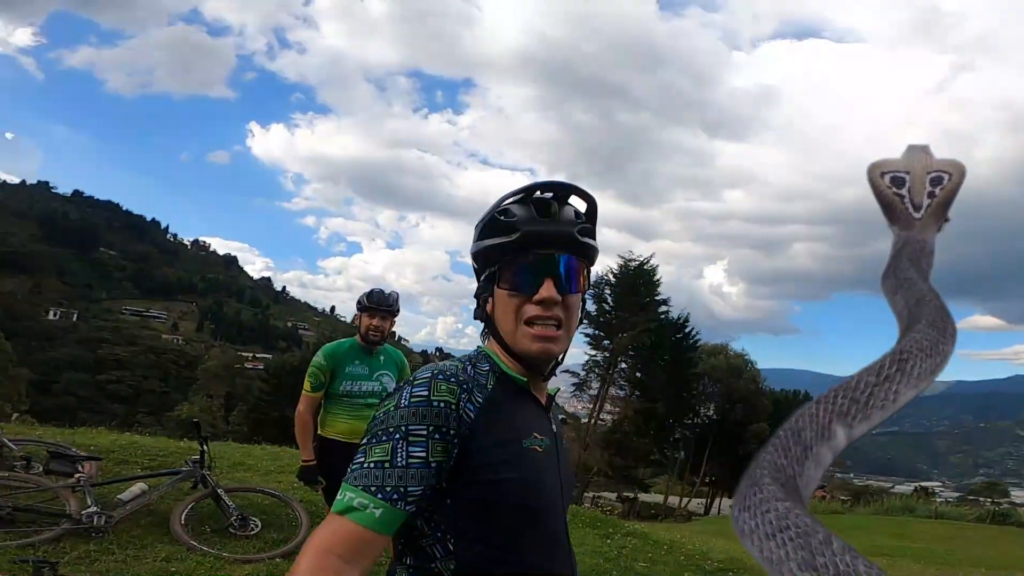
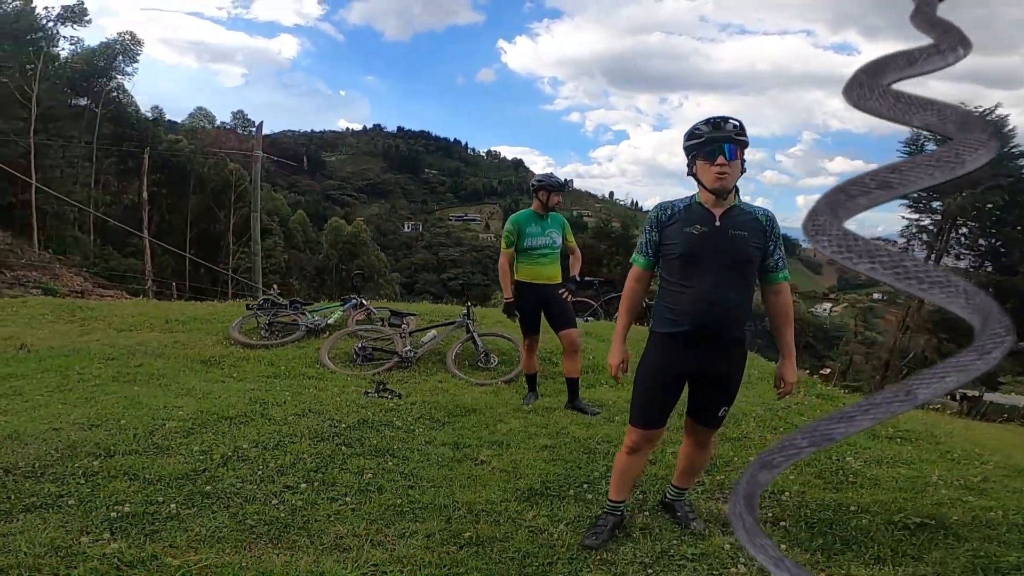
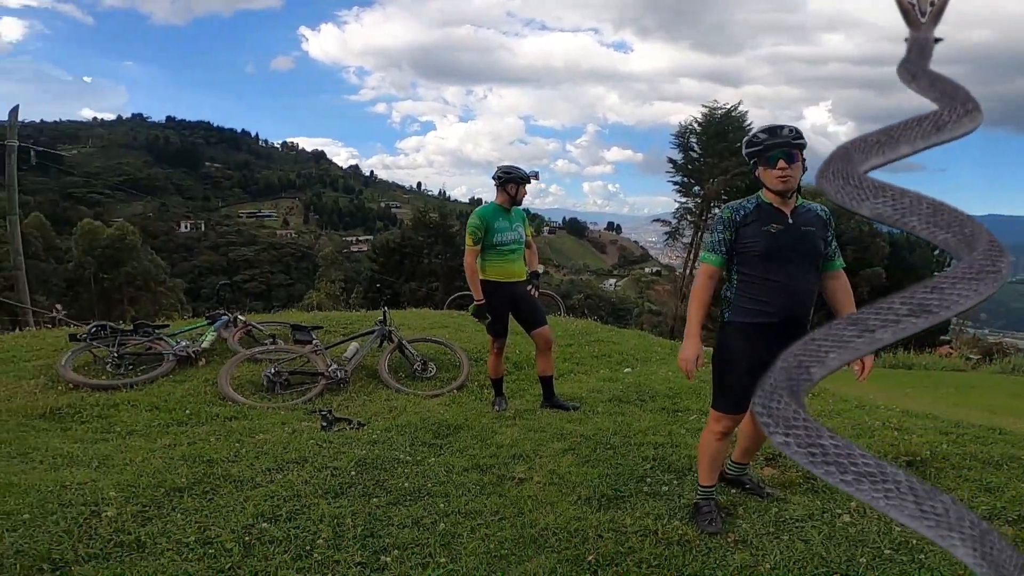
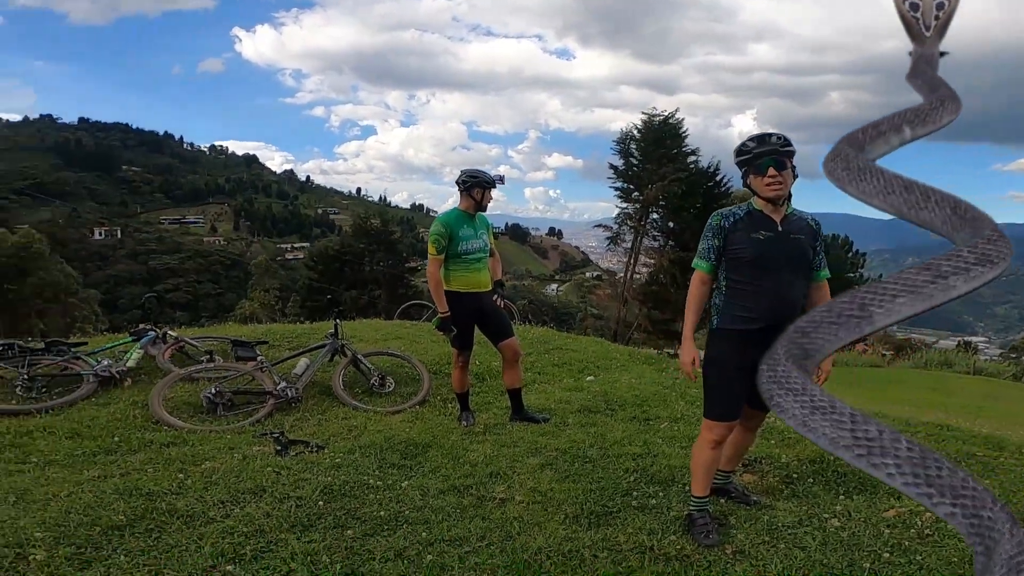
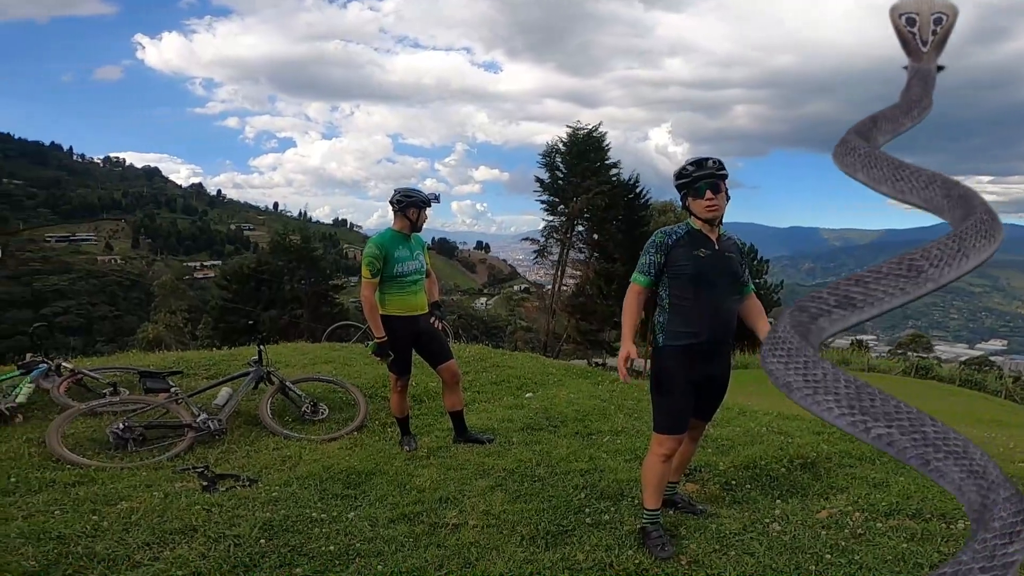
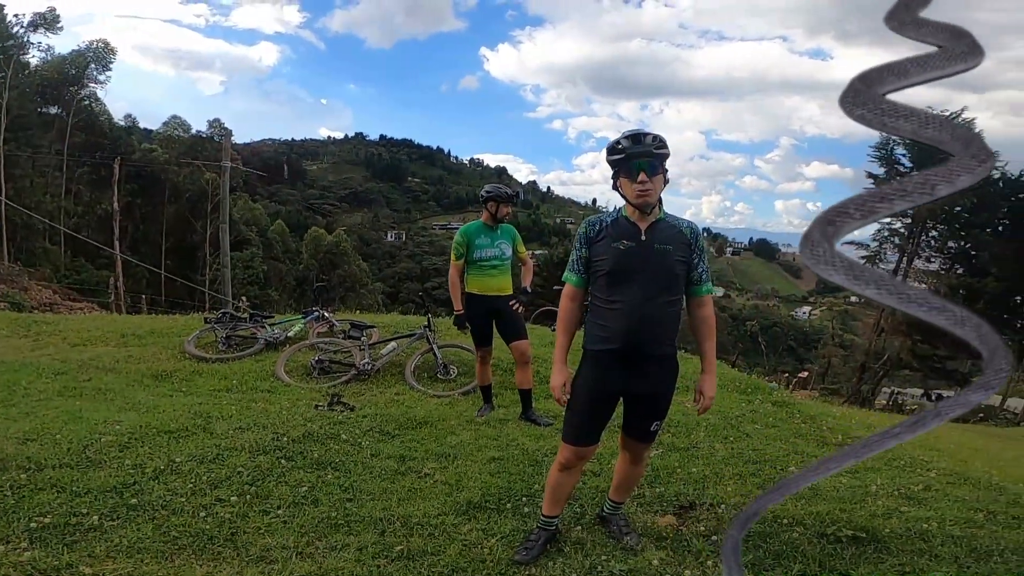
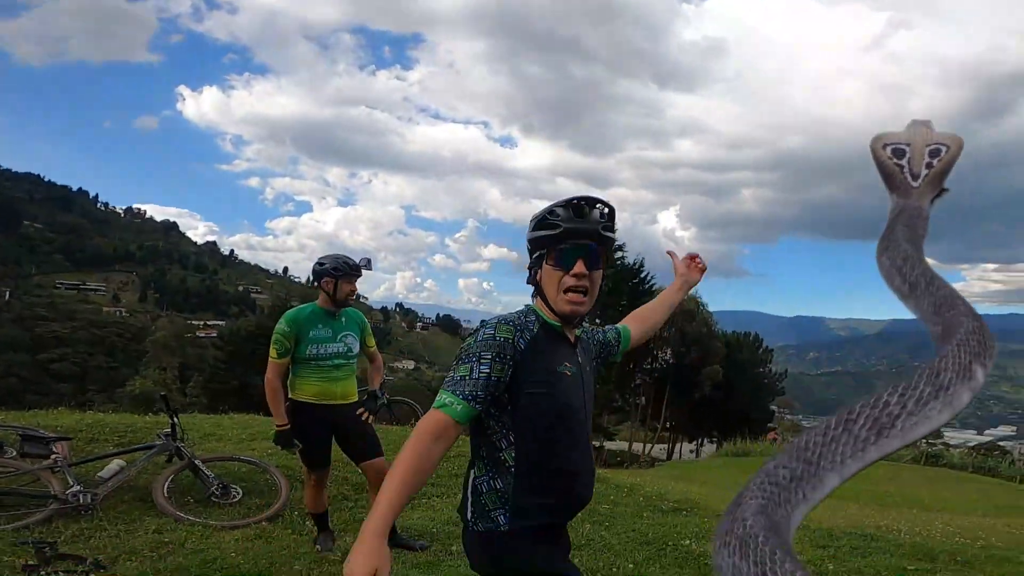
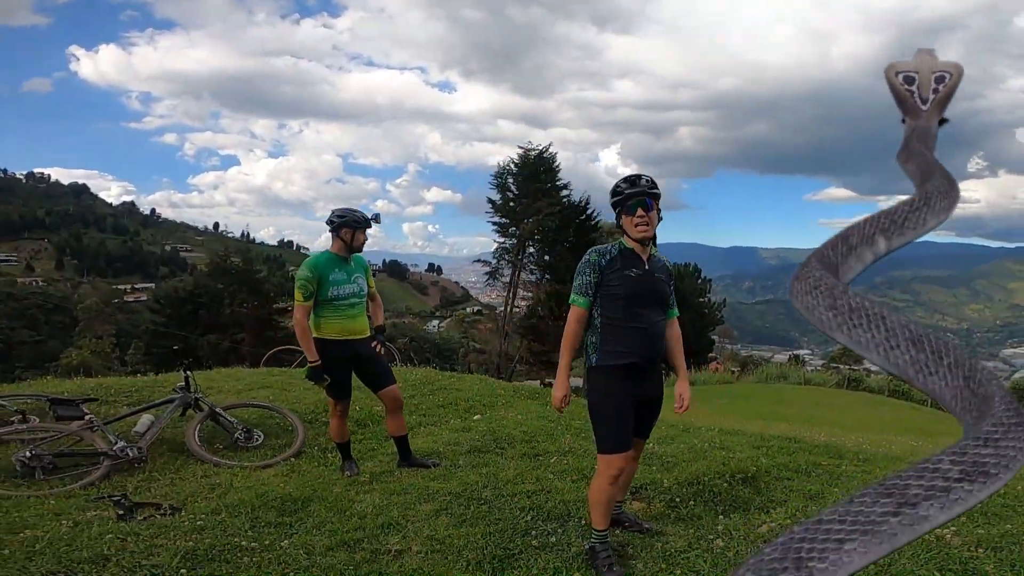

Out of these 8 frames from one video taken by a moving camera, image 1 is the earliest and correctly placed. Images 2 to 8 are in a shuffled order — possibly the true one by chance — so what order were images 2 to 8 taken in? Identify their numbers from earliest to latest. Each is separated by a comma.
7, 8, 5, 4, 3, 2, 6
